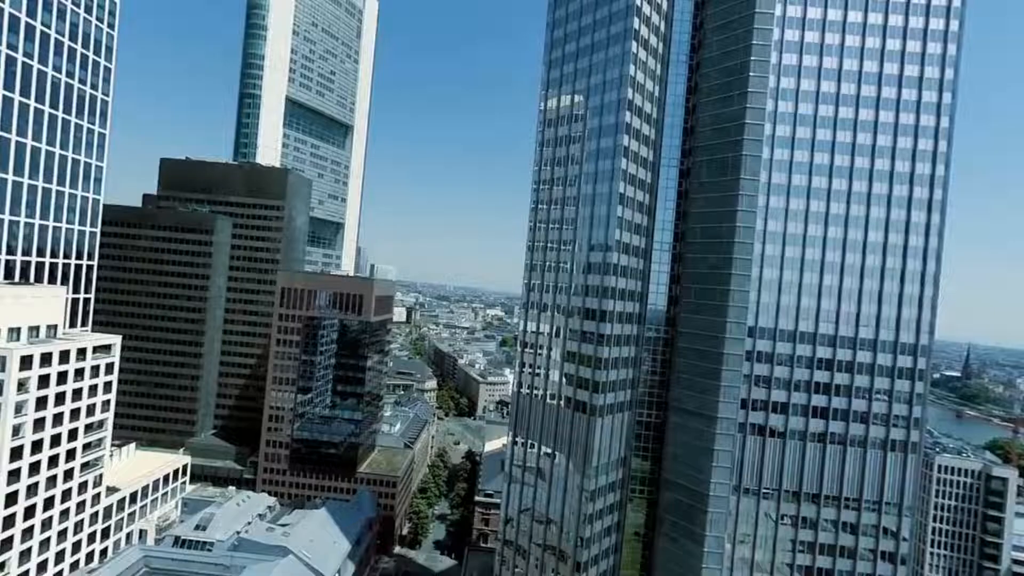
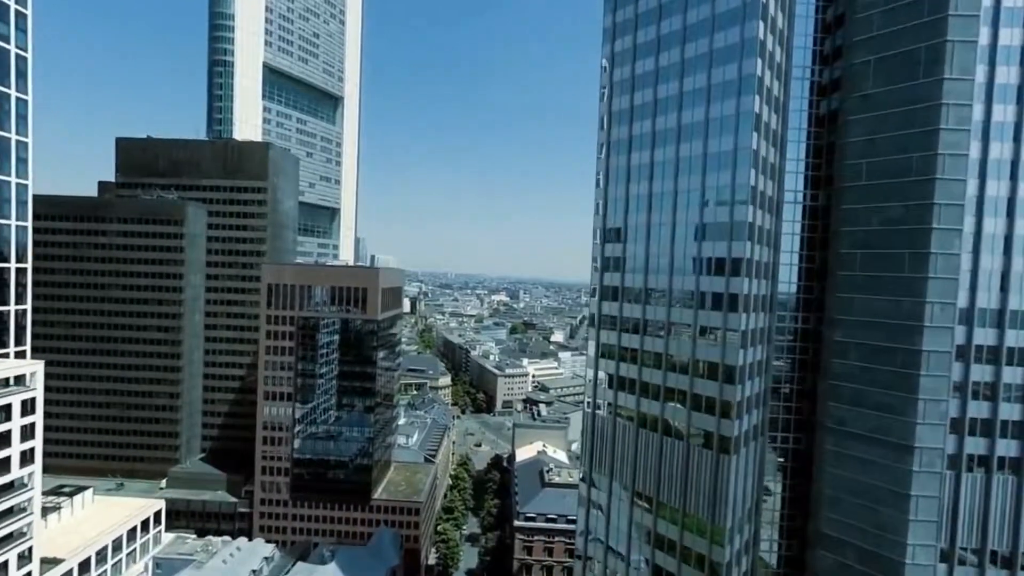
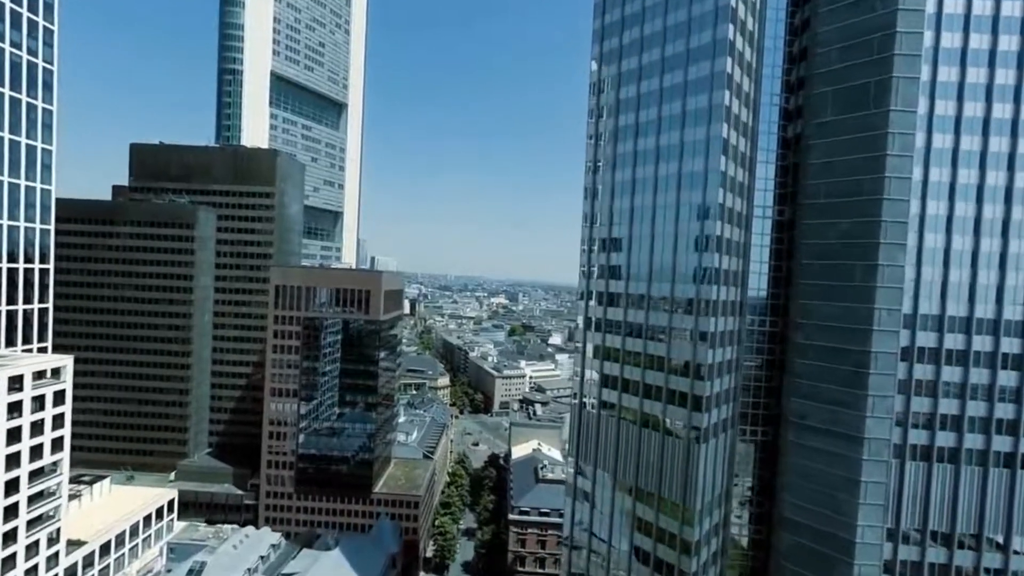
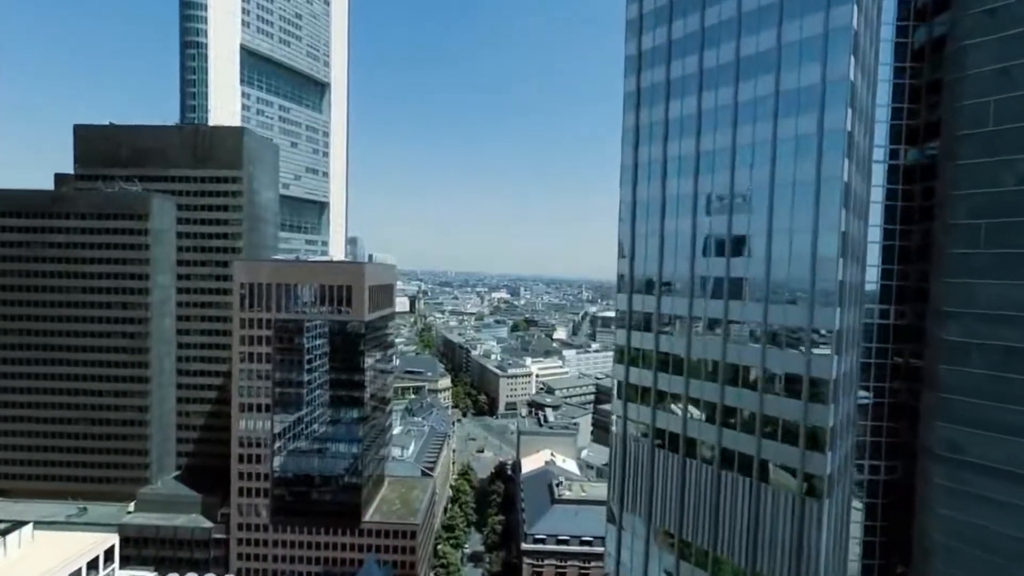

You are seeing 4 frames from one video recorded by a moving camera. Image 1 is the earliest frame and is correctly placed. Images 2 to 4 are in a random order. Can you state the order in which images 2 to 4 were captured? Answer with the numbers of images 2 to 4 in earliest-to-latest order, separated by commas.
3, 2, 4
